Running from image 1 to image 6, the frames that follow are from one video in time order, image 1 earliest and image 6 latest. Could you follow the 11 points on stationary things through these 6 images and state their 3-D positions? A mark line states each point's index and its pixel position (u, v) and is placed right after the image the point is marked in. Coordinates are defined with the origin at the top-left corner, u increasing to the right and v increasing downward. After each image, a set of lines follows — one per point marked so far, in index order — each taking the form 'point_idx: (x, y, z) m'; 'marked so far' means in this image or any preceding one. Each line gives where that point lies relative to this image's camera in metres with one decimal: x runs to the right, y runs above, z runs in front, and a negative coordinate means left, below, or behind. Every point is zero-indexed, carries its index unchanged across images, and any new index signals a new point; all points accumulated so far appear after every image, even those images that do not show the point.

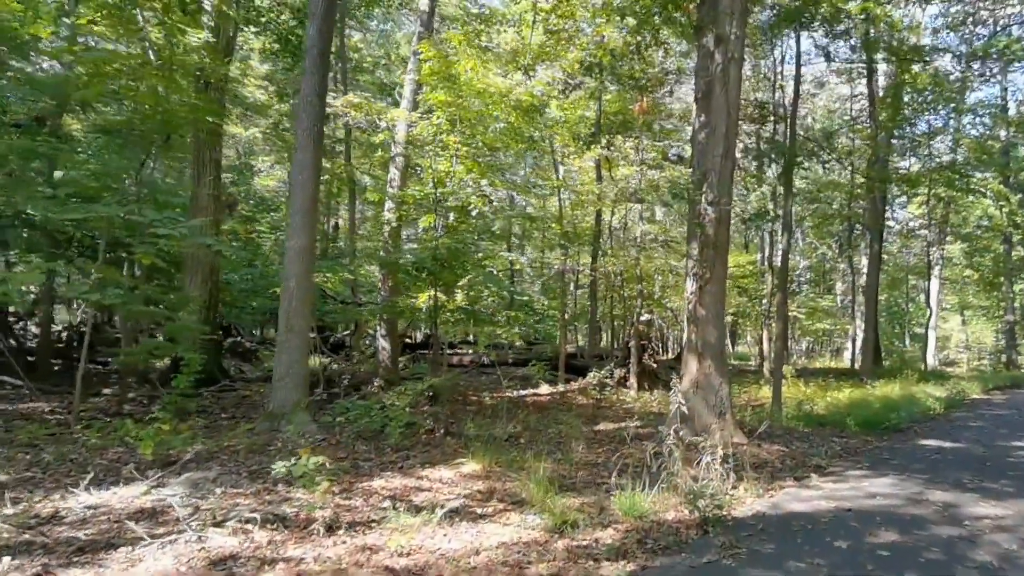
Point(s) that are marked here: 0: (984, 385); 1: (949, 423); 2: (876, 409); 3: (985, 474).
0: (+11.6, -2.4, +17.5) m
1: (+6.2, -1.9, +10.0) m
2: (+5.2, -1.7, +10.1) m
3: (+4.0, -1.6, +6.0) m
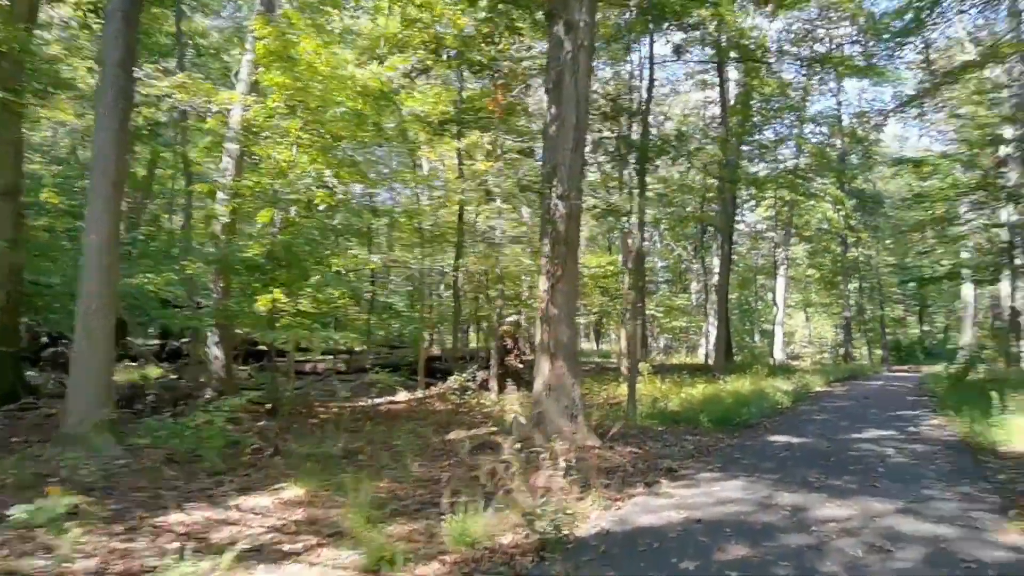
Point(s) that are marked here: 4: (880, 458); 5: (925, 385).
0: (+8.1, -2.3, +18.6) m
1: (+4.1, -1.8, +10.3) m
2: (+3.1, -1.7, +10.2) m
3: (+2.7, -1.5, +5.9) m
4: (+3.4, -1.6, +6.6) m
5: (+10.0, -2.3, +17.3) m
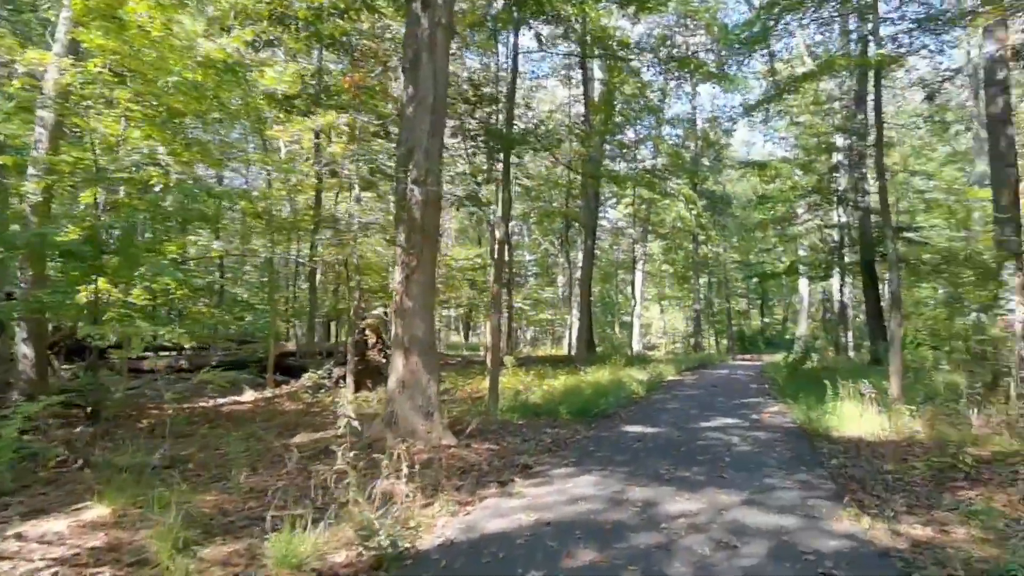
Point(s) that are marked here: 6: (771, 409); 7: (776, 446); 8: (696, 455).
0: (+4.5, -2.2, +19.4) m
1: (+2.0, -1.8, +10.5) m
2: (+1.1, -1.6, +10.2) m
3: (+1.4, -1.5, +6.0) m
4: (+2.1, -1.5, +6.8) m
5: (+6.6, -2.2, +18.5) m
6: (+3.6, -1.7, +10.0) m
7: (+2.6, -1.5, +6.9) m
8: (+1.6, -1.5, +6.3) m
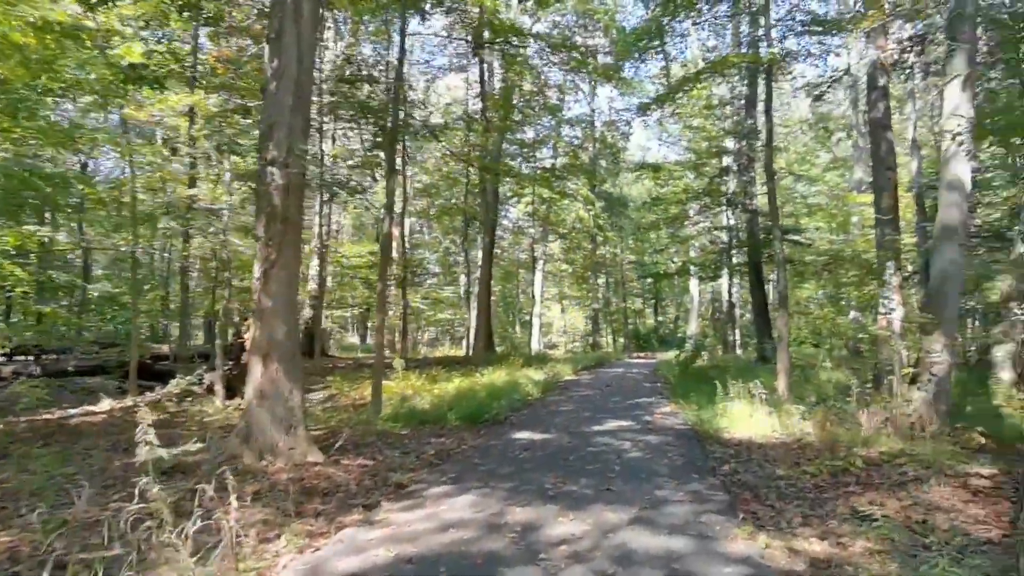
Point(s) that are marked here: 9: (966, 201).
0: (+1.6, -2.1, +19.2) m
1: (+0.4, -1.7, +10.1) m
2: (-0.5, -1.5, +9.7) m
3: (+0.4, -1.4, +5.5) m
4: (+1.0, -1.5, +6.4) m
5: (+3.9, -2.2, +18.6) m
6: (+2.1, -1.7, +9.8) m
7: (+1.5, -1.5, +6.6) m
8: (+0.6, -1.5, +5.9) m
9: (+5.4, +1.0, +8.5) m
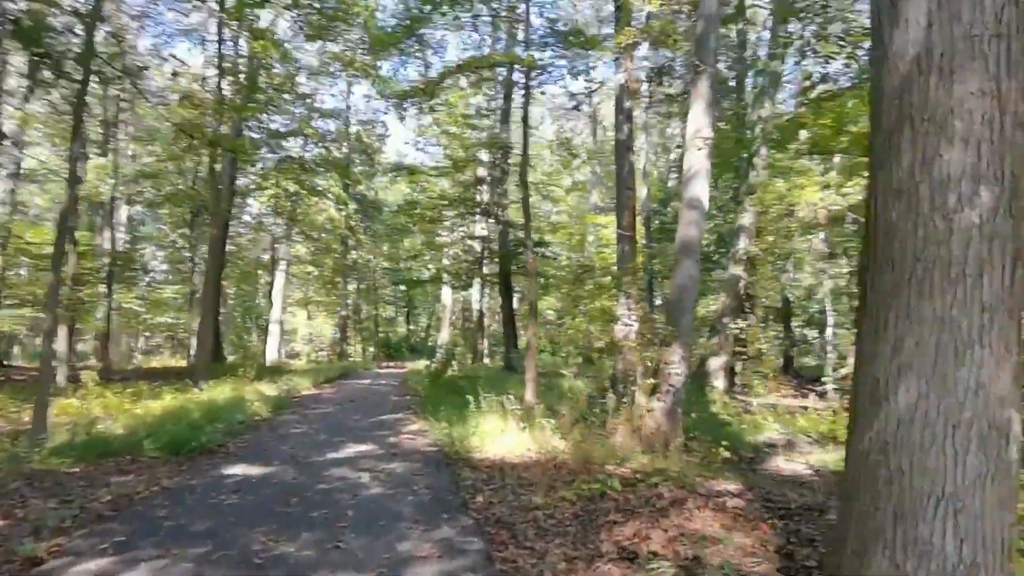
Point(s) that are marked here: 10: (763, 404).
0: (-4.9, -2.2, +17.6) m
1: (-2.9, -1.7, +8.6) m
2: (-3.6, -1.5, +7.9) m
3: (-1.4, -1.4, +4.3) m
4: (-1.2, -1.5, +5.3) m
5: (-2.6, -2.3, +17.8) m
6: (-1.3, -1.7, +8.9) m
7: (-0.8, -1.5, +5.6) m
8: (-1.3, -1.5, +4.7) m
9: (+2.4, +0.9, +8.8) m
10: (+4.6, -2.1, +12.9) m
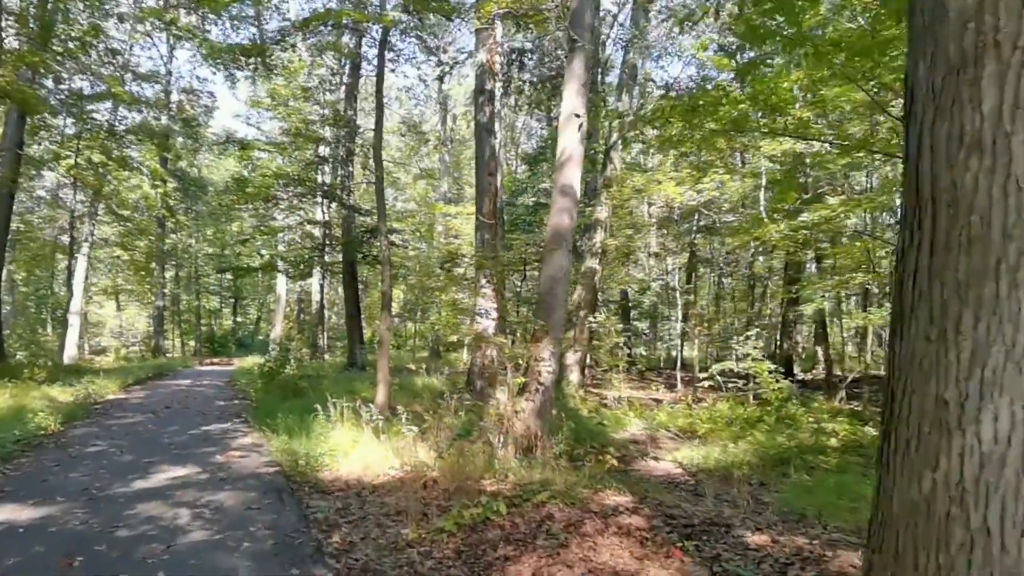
0: (-8.4, -1.9, +15.3) m
1: (-4.4, -1.6, +6.9) m
2: (-5.0, -1.4, +6.1) m
3: (-1.9, -1.3, +3.1) m
4: (-2.0, -1.4, +4.1) m
5: (-6.1, -2.1, +15.9) m
6: (-2.9, -1.6, +7.5) m
7: (-1.6, -1.4, +4.5) m
8: (-2.0, -1.4, +3.5) m
9: (+0.8, +0.9, +8.3) m
10: (+1.9, -2.0, +12.8) m
